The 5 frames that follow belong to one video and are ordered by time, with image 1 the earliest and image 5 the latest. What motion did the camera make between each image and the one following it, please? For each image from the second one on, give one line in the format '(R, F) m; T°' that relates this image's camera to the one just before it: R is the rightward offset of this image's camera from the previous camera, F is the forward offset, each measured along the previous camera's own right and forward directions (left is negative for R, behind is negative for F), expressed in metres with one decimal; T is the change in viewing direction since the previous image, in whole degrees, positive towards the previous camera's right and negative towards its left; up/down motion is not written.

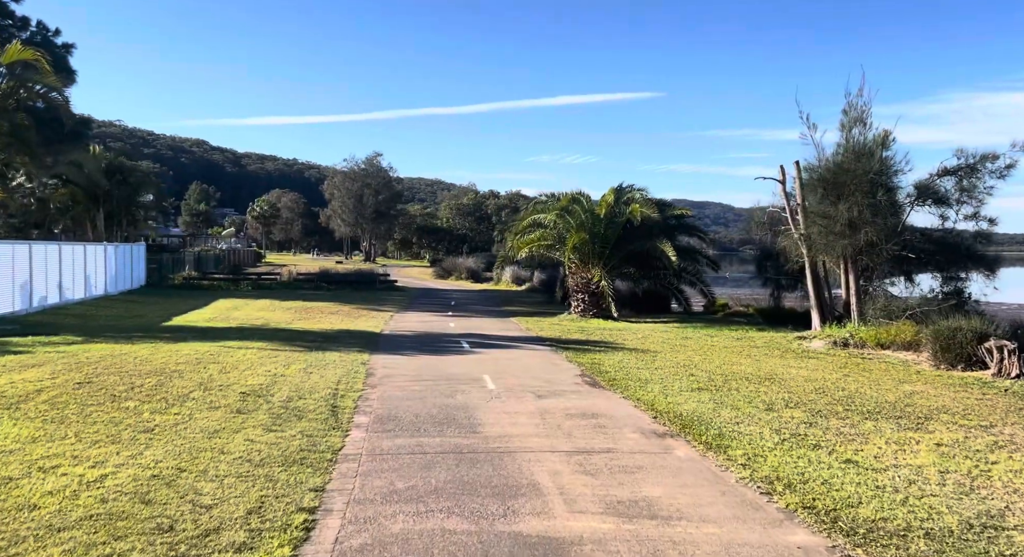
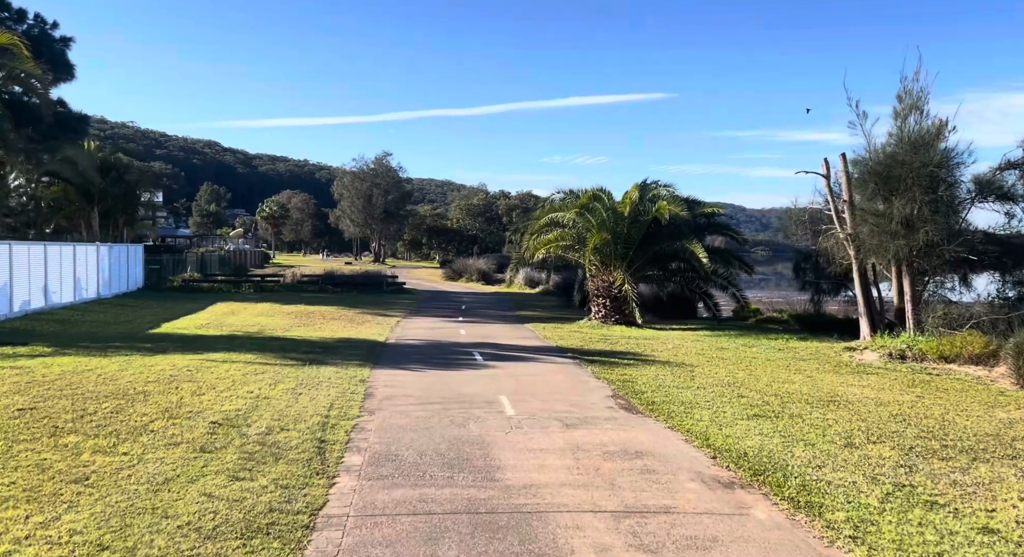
(-0.1, +1.7) m; -1°
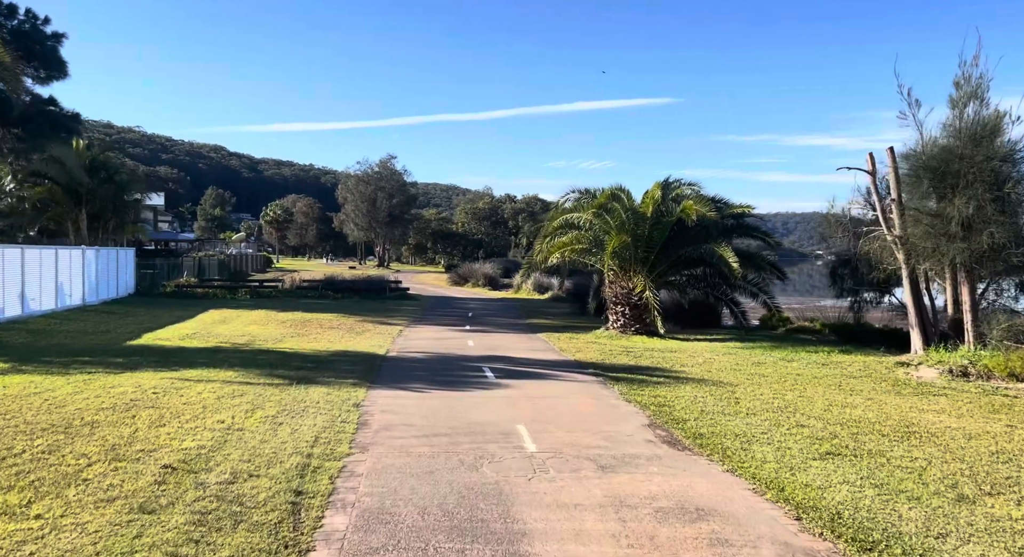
(-0.2, +1.6) m; 0°
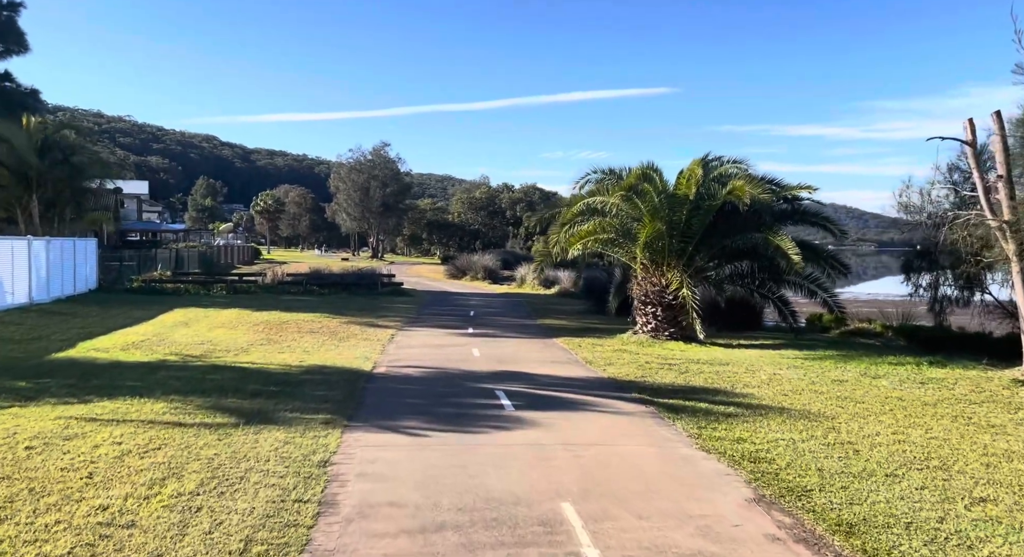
(-0.3, +3.1) m; 0°
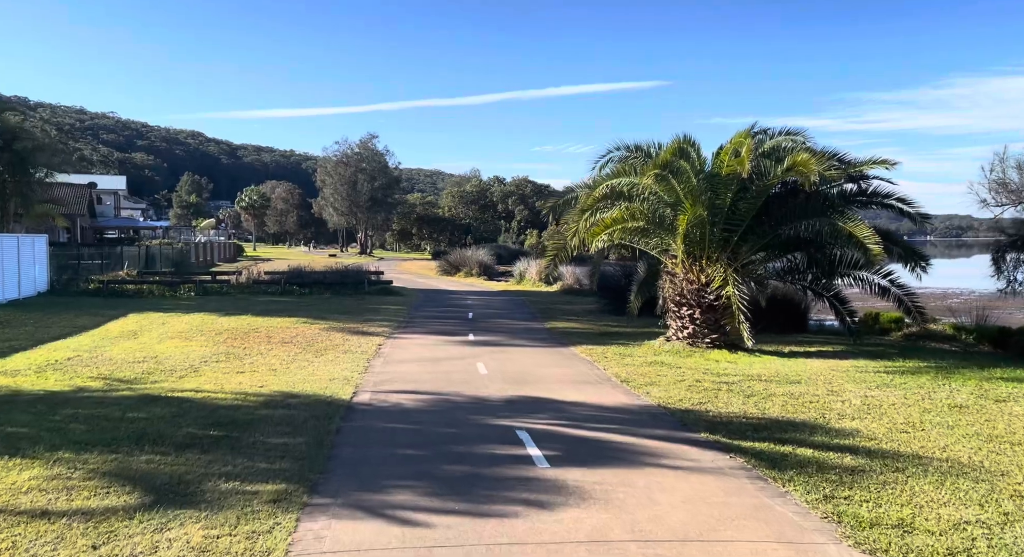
(-0.3, +2.8) m; +1°
